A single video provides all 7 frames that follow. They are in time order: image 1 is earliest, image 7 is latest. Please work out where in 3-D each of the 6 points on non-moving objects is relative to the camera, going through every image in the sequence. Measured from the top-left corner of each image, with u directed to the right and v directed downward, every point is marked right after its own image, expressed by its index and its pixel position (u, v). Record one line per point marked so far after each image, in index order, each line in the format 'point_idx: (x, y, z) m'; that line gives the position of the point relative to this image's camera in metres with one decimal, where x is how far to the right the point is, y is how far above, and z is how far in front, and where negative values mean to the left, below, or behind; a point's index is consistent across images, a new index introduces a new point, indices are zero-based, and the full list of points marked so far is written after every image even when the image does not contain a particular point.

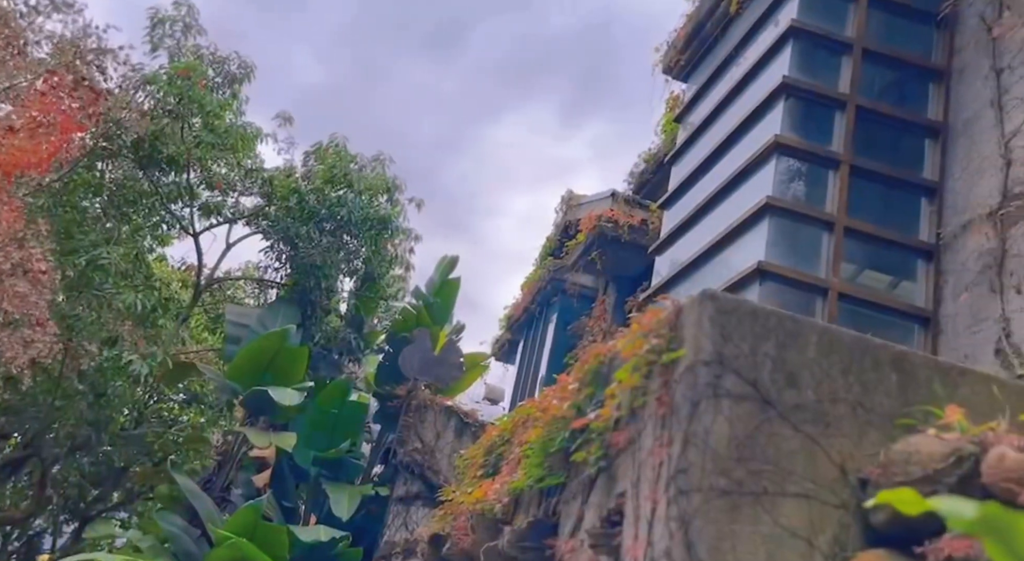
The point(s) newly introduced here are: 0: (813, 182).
0: (+1.5, +0.5, +4.7) m
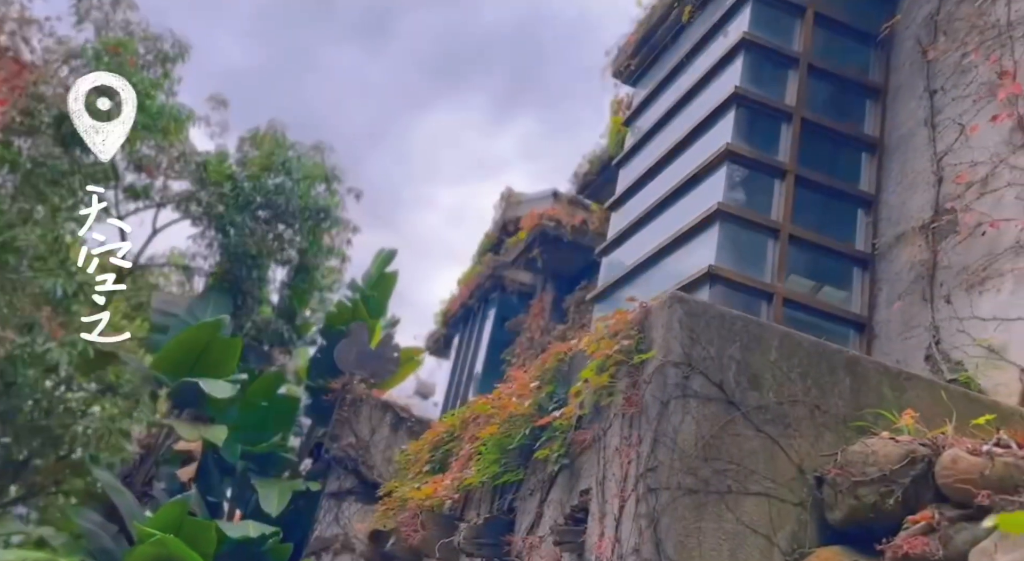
0: (+1.3, +0.5, +4.8) m
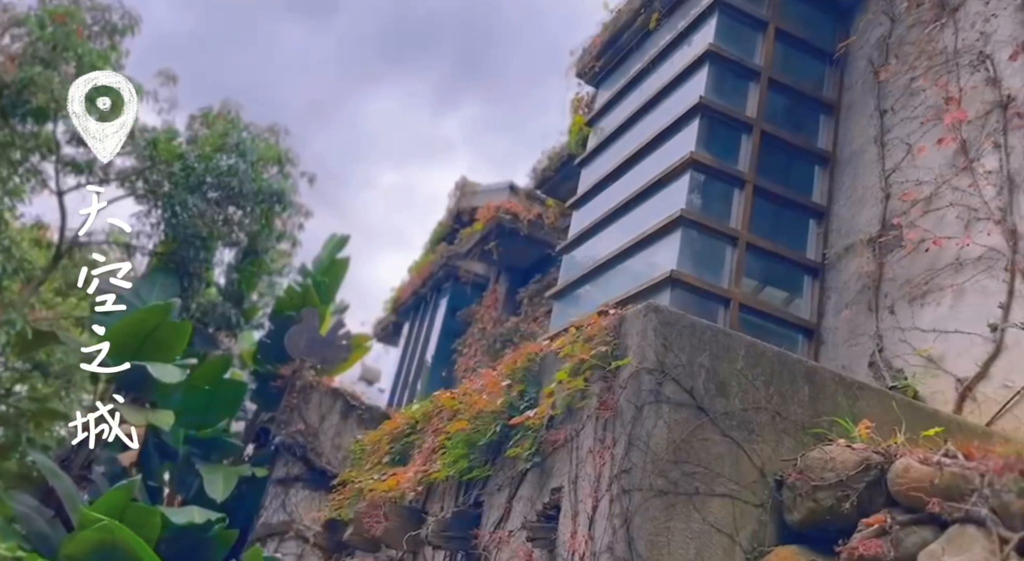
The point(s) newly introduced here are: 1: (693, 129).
0: (+1.1, +0.4, +5.0) m
1: (+1.0, +0.8, +5.1) m
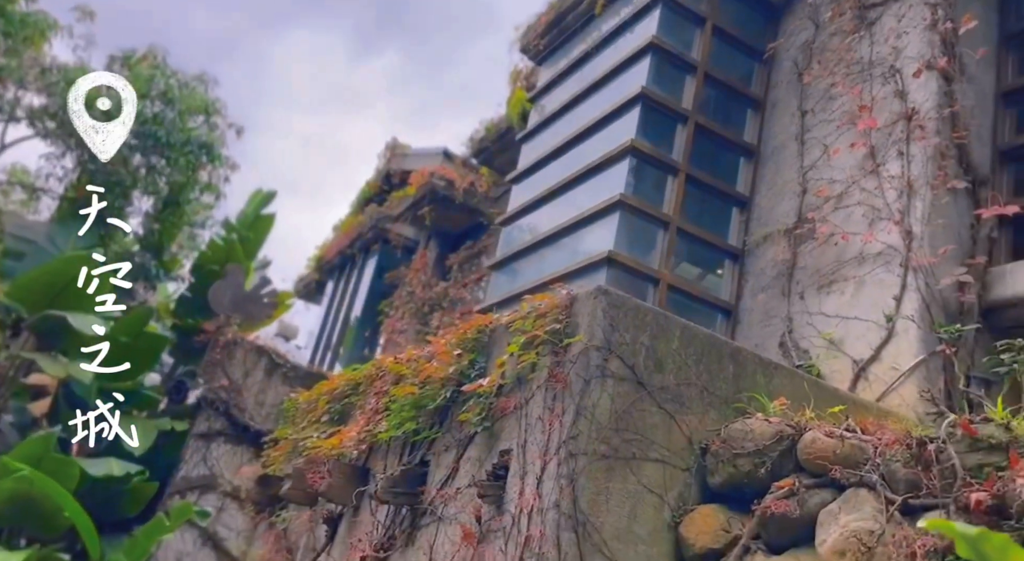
0: (+0.8, +0.6, +5.4) m
1: (+0.7, +1.0, +5.5) m
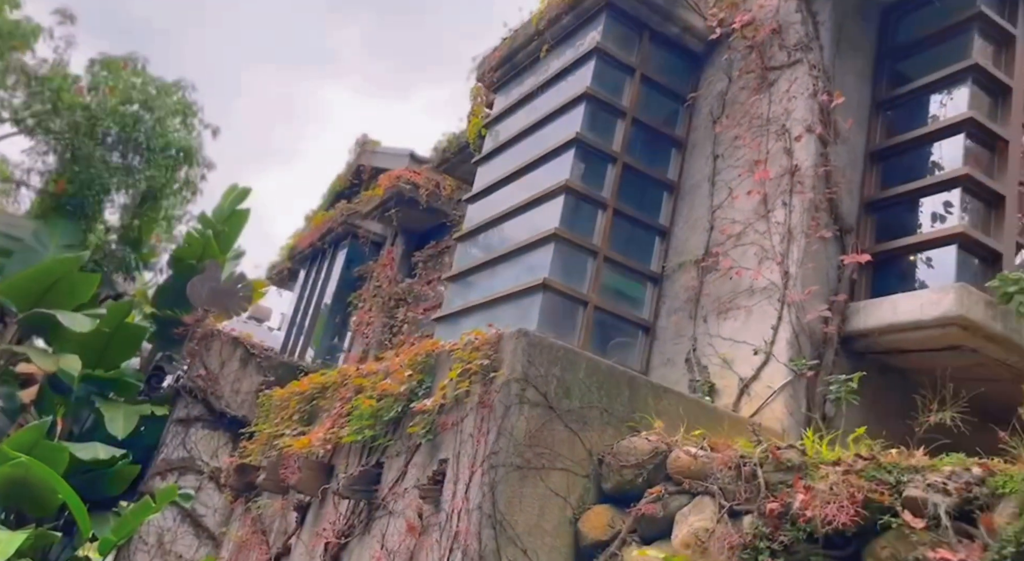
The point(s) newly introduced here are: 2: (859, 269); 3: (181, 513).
0: (+0.5, +0.4, +6.2) m
1: (+0.4, +0.8, +6.3) m
2: (+2.0, +0.1, +5.3) m
3: (-3.2, -2.2, +8.8) m
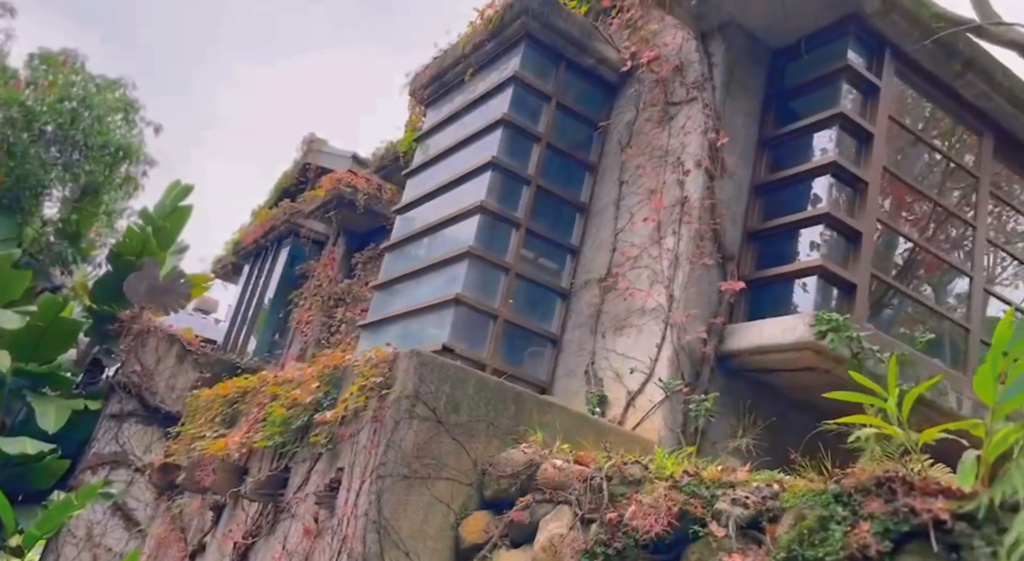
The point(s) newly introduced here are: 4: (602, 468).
0: (-0.1, +0.3, +6.6) m
1: (-0.2, +0.7, +6.7) m
2: (+1.4, -0.1, +5.7) m
3: (-3.9, -2.2, +9.1) m
4: (+0.4, -0.8, +3.8) m
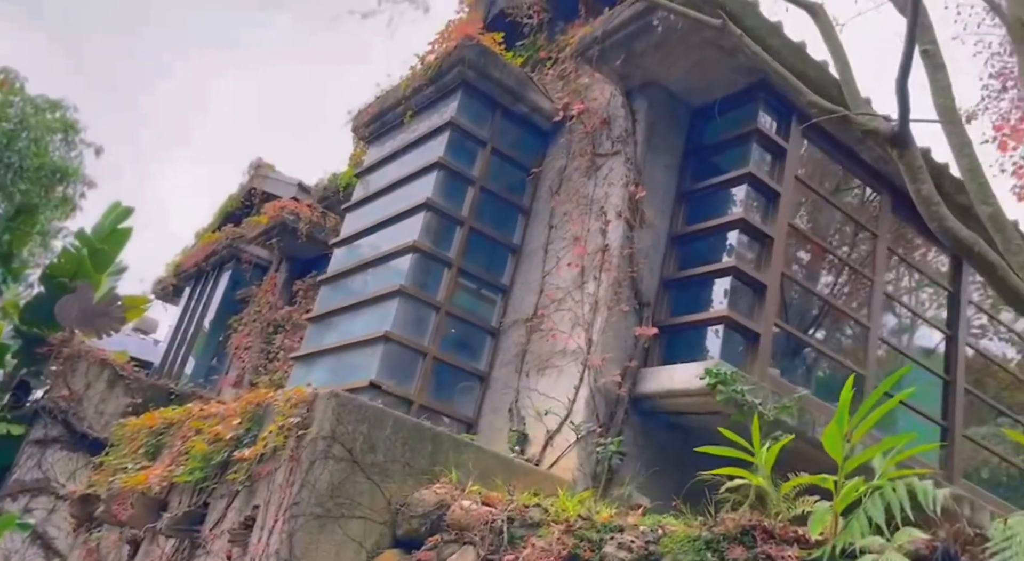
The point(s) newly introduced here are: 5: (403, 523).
0: (-0.6, 0.0, +6.8) m
1: (-0.7, +0.4, +6.9) m
2: (+0.9, -0.4, +6.0) m
3: (-4.6, -2.5, +9.0) m
4: (0.0, -1.0, +4.0) m
5: (-0.5, -1.2, +4.6) m
